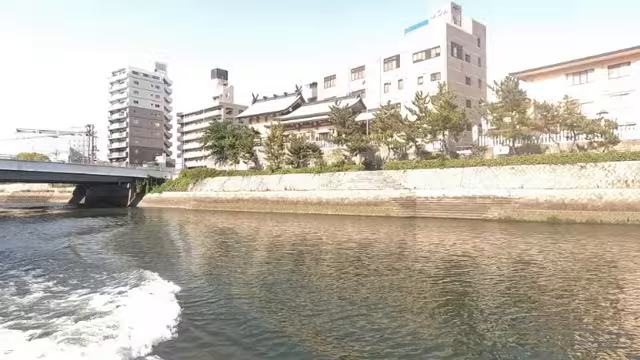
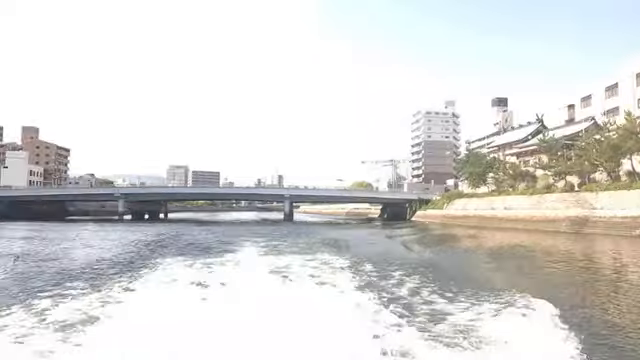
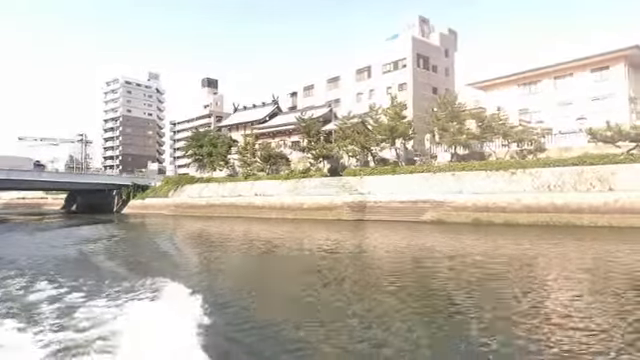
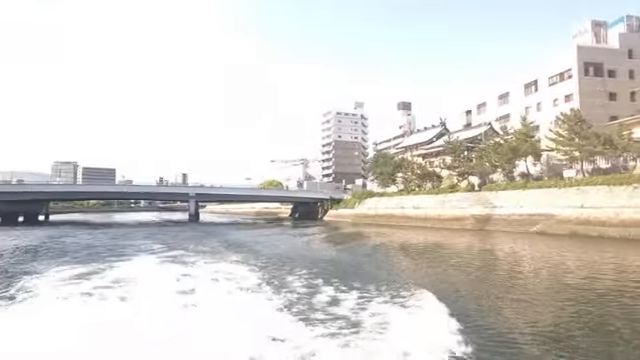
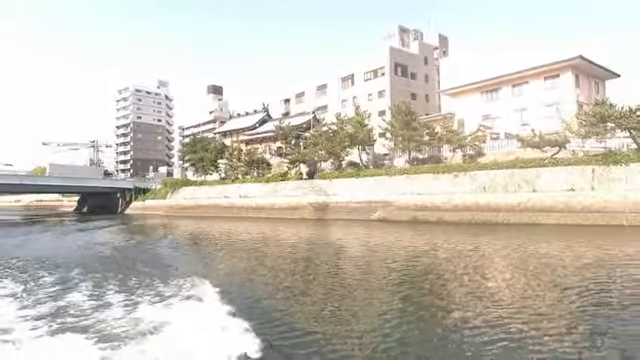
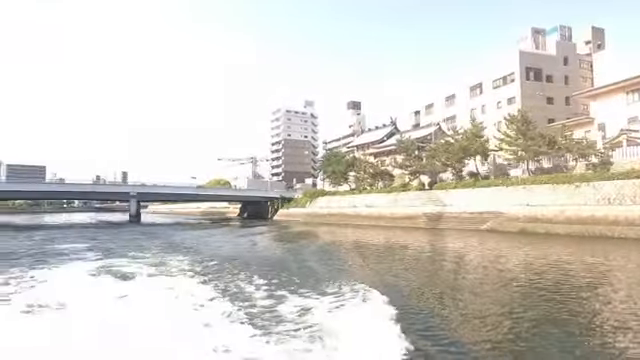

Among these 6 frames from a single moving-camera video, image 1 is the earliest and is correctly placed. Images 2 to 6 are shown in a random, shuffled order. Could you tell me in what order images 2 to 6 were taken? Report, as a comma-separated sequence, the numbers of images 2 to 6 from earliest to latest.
3, 5, 6, 4, 2
